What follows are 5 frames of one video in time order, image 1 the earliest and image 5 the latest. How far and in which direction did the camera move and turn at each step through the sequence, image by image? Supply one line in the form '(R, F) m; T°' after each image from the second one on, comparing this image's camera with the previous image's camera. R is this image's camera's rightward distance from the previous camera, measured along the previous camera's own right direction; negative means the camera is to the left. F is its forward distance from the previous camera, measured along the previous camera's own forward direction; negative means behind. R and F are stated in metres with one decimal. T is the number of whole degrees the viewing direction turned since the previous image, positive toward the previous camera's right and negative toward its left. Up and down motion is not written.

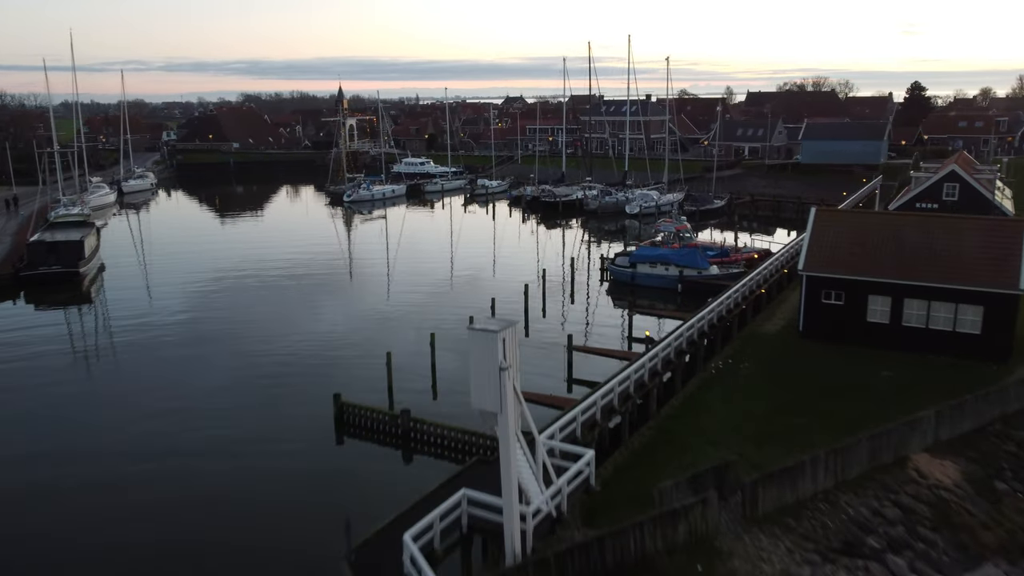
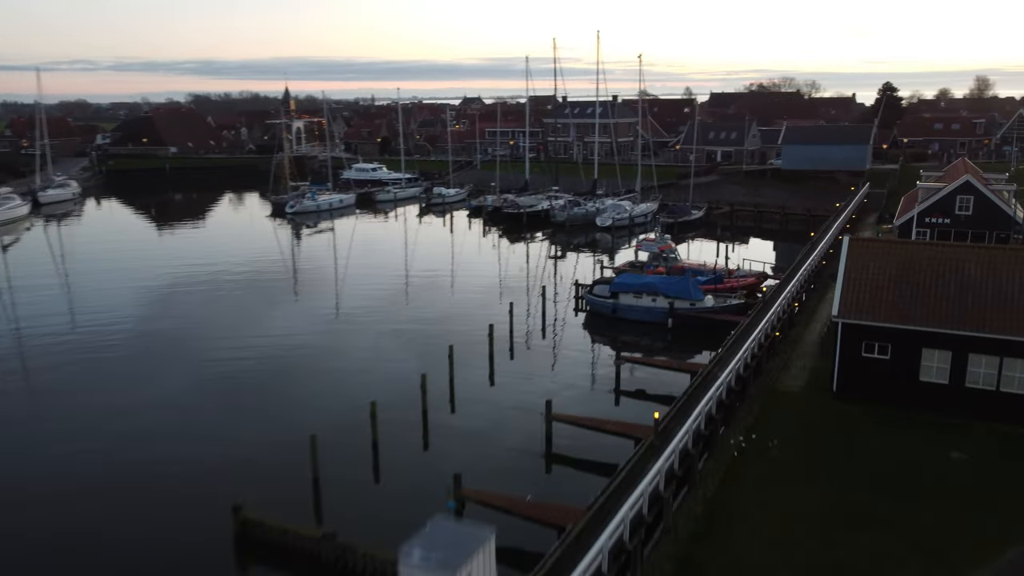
(0.0, +4.6) m; +3°
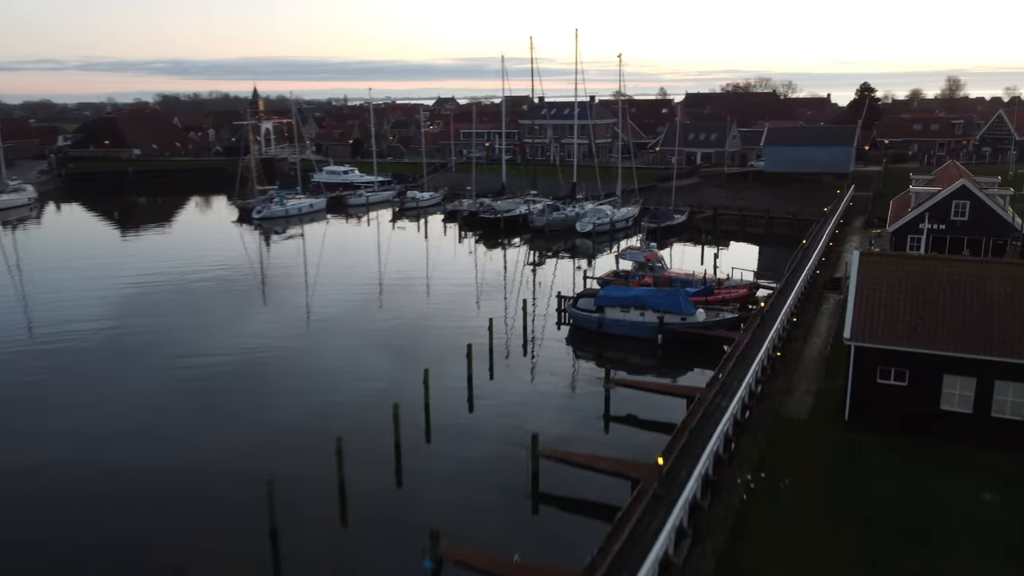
(-0.1, +1.7) m; +2°
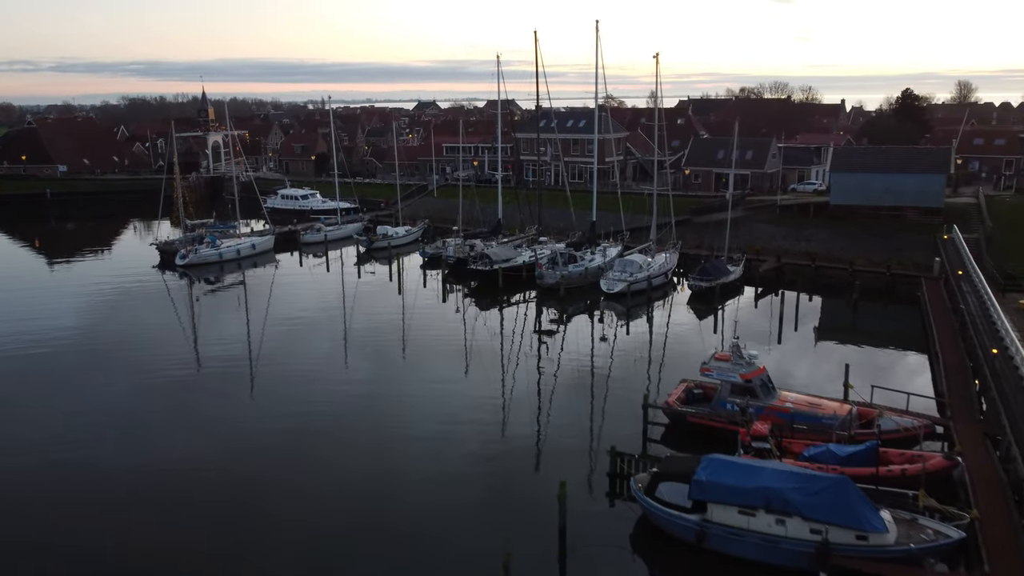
(-0.8, +11.1) m; +1°
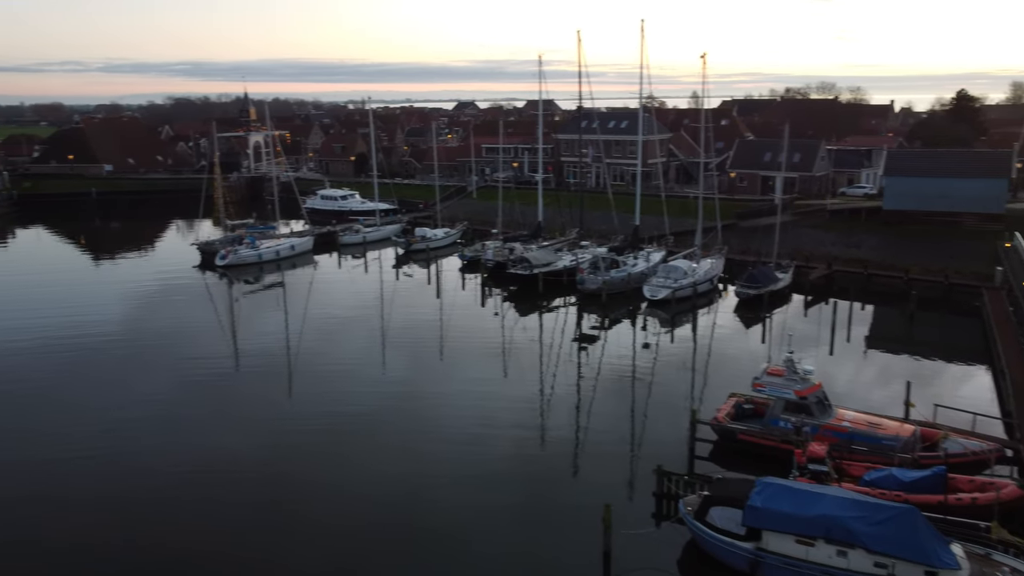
(-0.1, +0.7) m; -3°
